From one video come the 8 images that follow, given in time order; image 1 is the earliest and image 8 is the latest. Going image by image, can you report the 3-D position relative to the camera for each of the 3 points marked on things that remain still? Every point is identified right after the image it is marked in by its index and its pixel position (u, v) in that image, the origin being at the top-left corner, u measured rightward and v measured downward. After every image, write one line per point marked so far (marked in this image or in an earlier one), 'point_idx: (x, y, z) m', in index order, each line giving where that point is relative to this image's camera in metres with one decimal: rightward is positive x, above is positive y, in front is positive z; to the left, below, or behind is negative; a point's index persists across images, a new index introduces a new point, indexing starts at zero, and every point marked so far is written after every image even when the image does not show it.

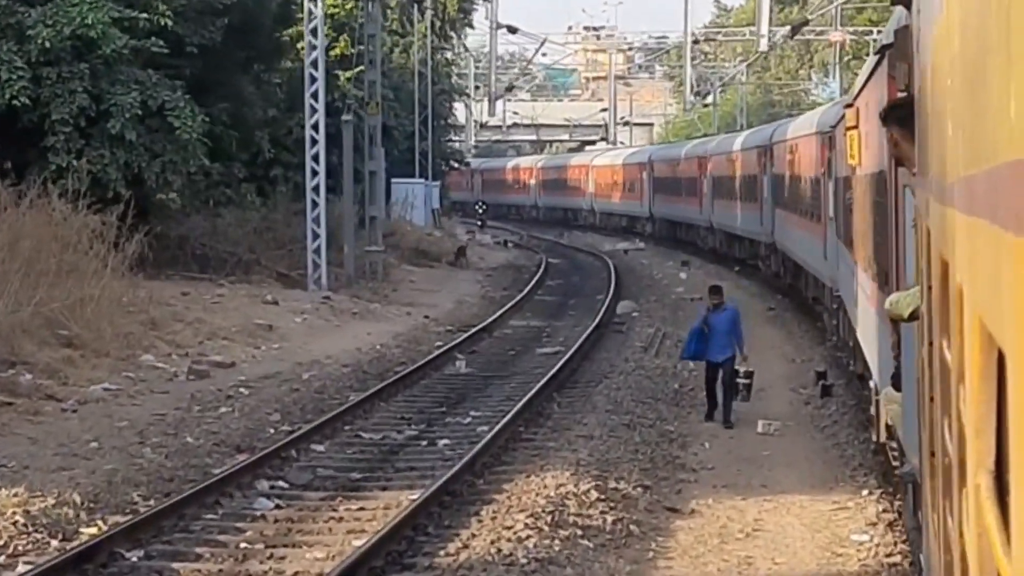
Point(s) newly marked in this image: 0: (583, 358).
0: (+0.5, -0.5, +18.7) m
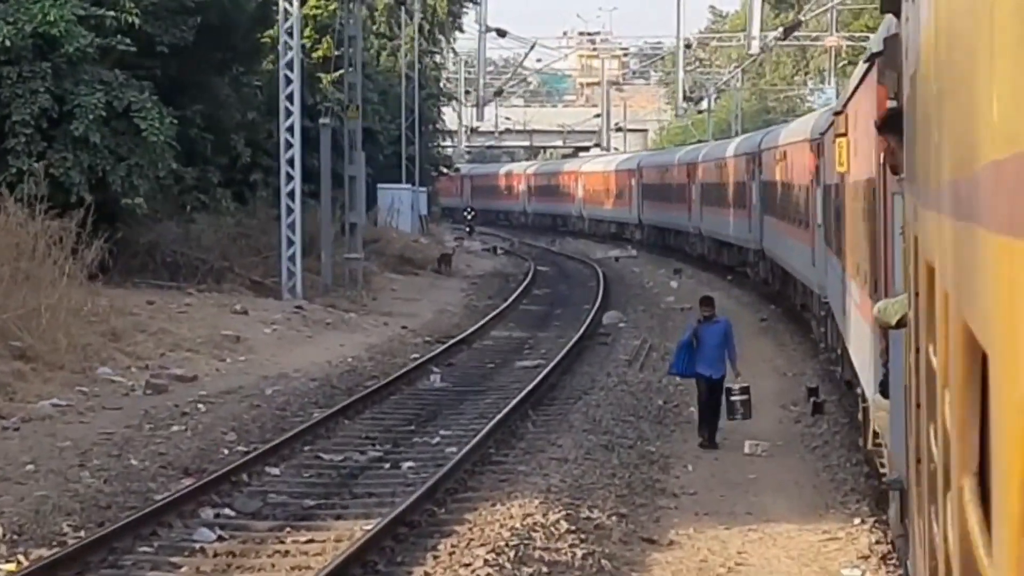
0: (+0.3, -0.5, +17.9) m
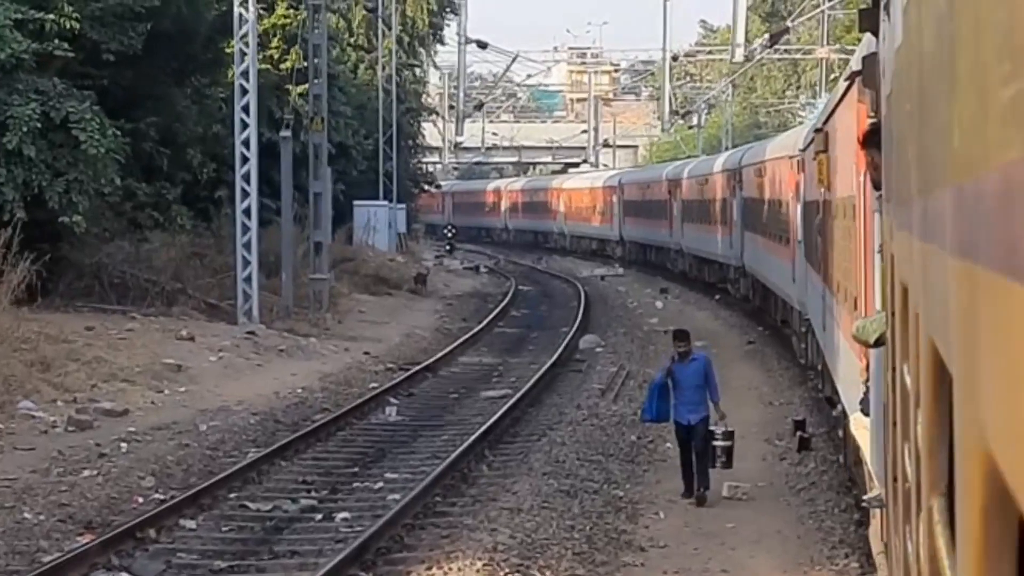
0: (+0.1, -0.7, +16.6) m
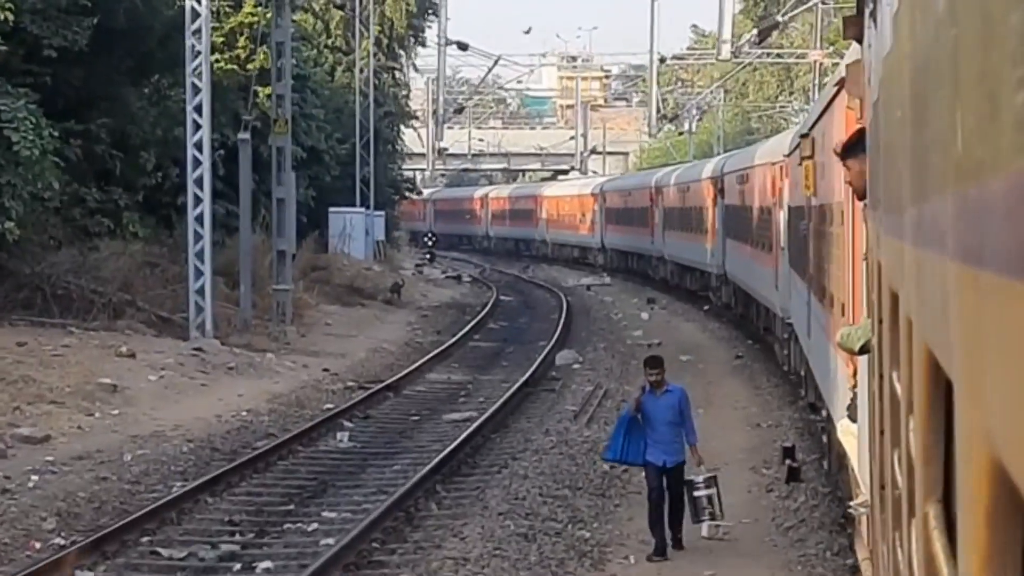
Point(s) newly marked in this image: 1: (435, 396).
0: (-0.1, -0.7, +15.3) m
1: (-0.5, -0.7, +18.1) m
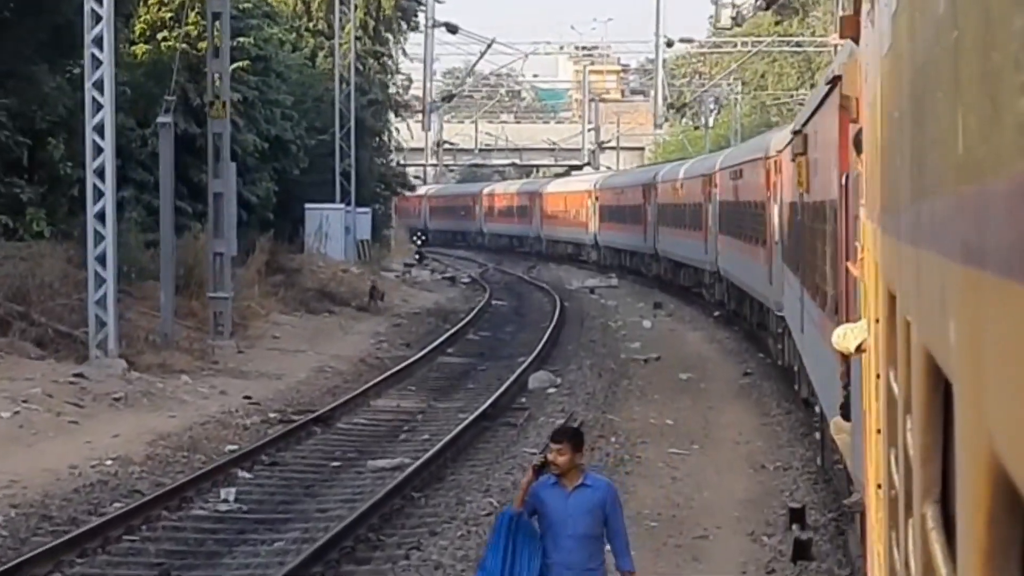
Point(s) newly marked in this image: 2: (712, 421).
0: (-0.3, -0.8, +12.1) m
1: (-0.7, -0.8, +14.9) m
2: (+1.3, -0.8, +18.2) m
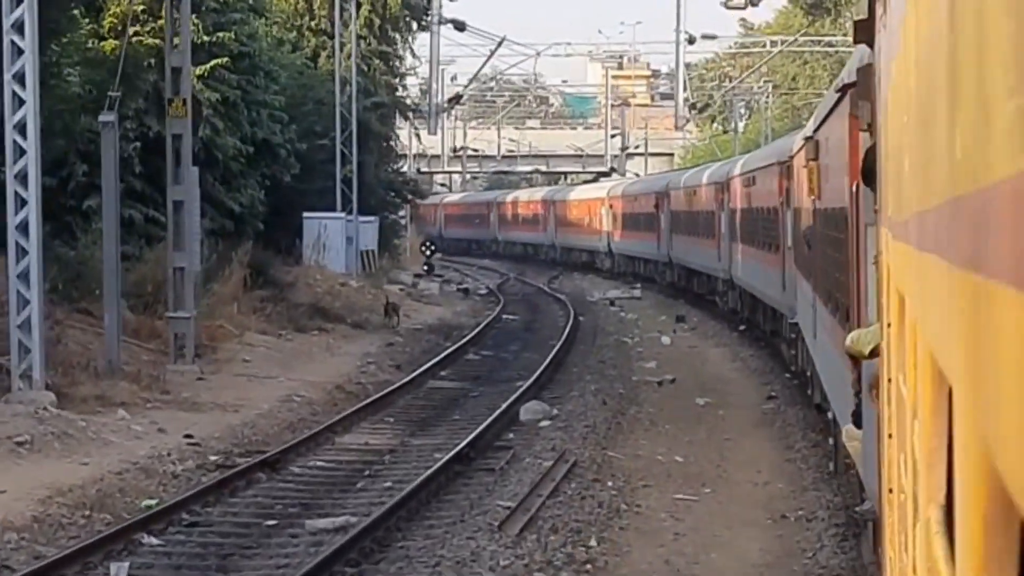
0: (-0.5, -0.9, +10.0) m
1: (-0.8, -0.9, +12.8) m
2: (+1.2, -0.9, +16.0) m
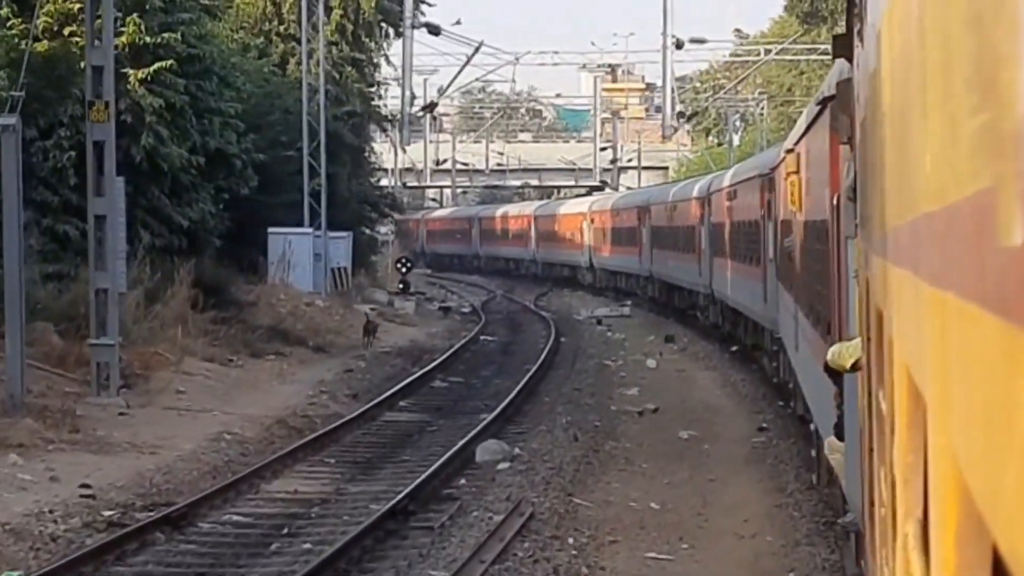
0: (-0.7, -1.0, +8.1) m
1: (-1.1, -1.0, +10.9) m
2: (+1.0, -1.1, +14.1) m
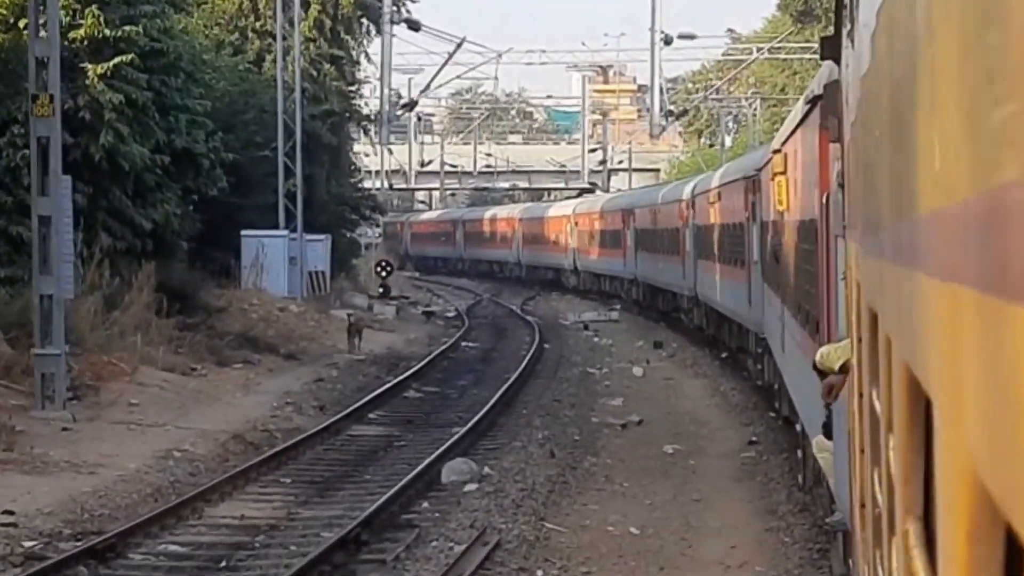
0: (-0.8, -1.0, +7.1) m
1: (-1.2, -1.0, +9.9) m
2: (+0.8, -1.1, +13.1) m
